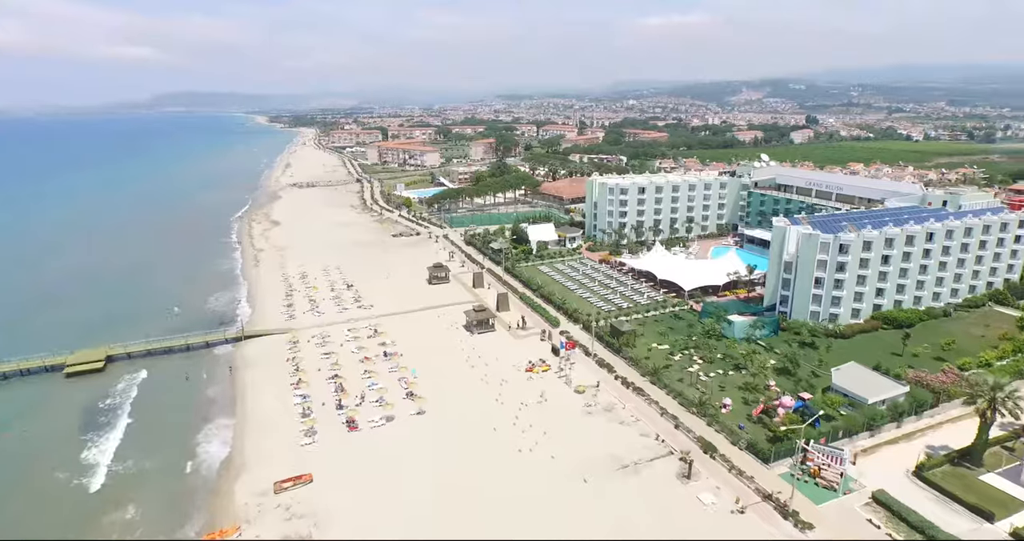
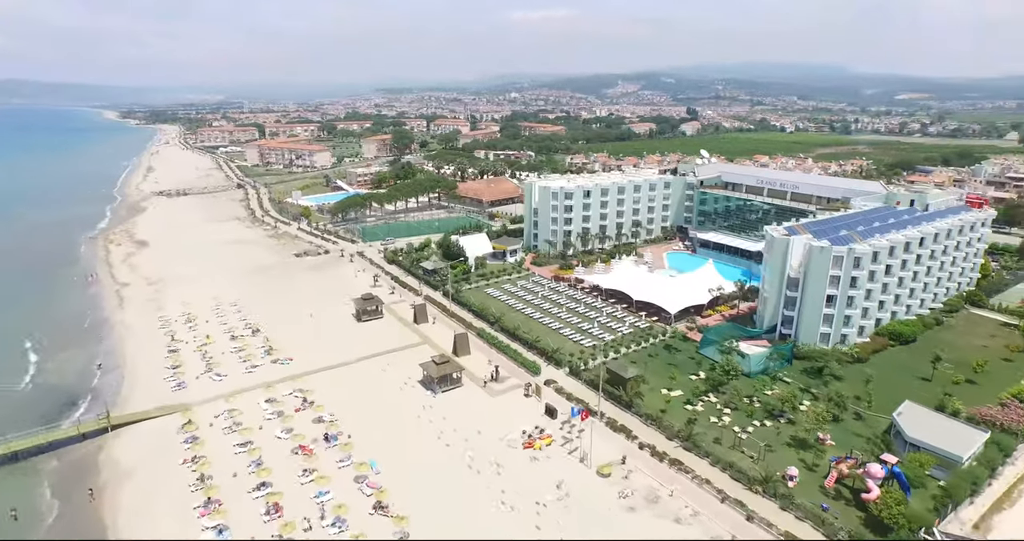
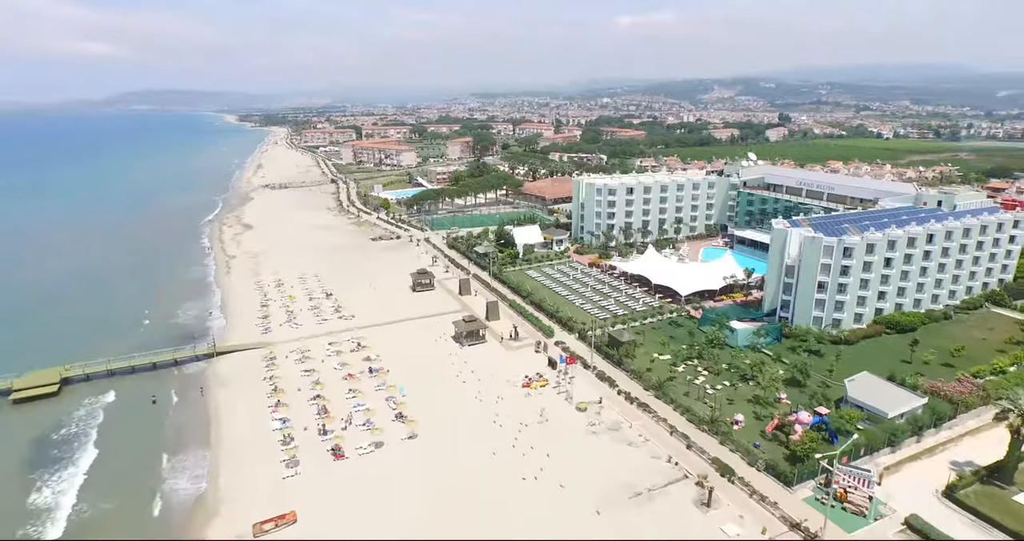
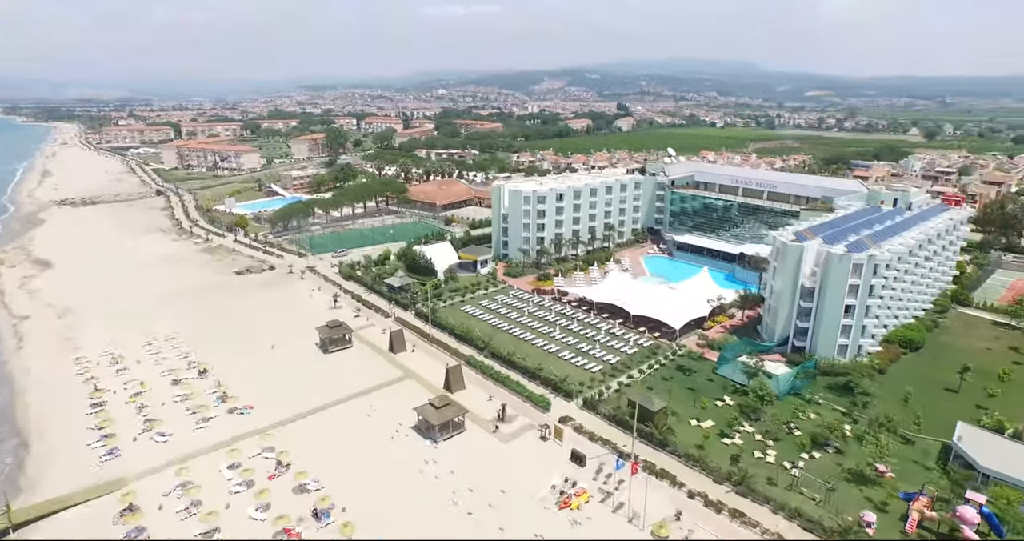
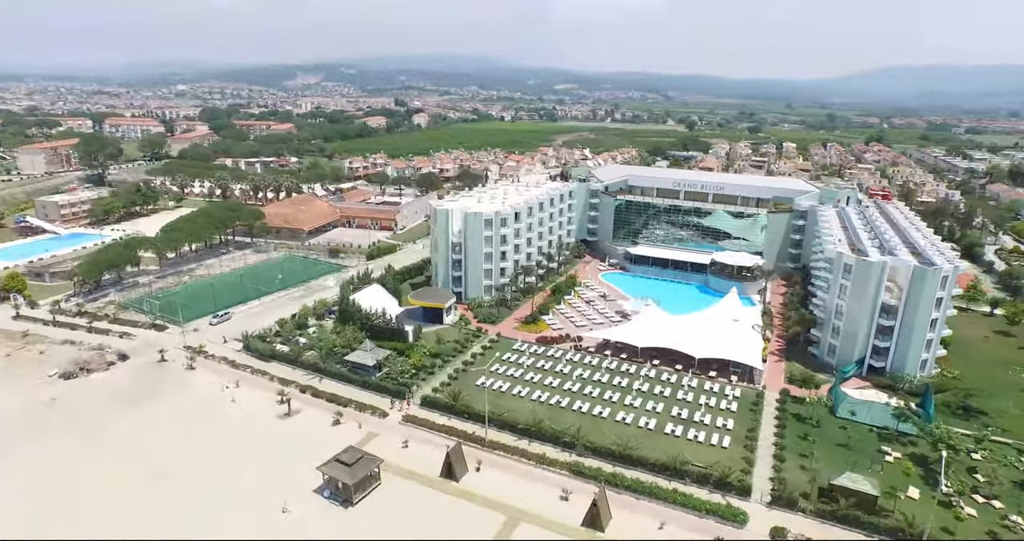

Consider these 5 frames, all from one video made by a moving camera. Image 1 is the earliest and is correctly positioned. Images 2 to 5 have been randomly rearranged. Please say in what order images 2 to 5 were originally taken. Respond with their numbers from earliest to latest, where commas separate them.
3, 2, 4, 5
